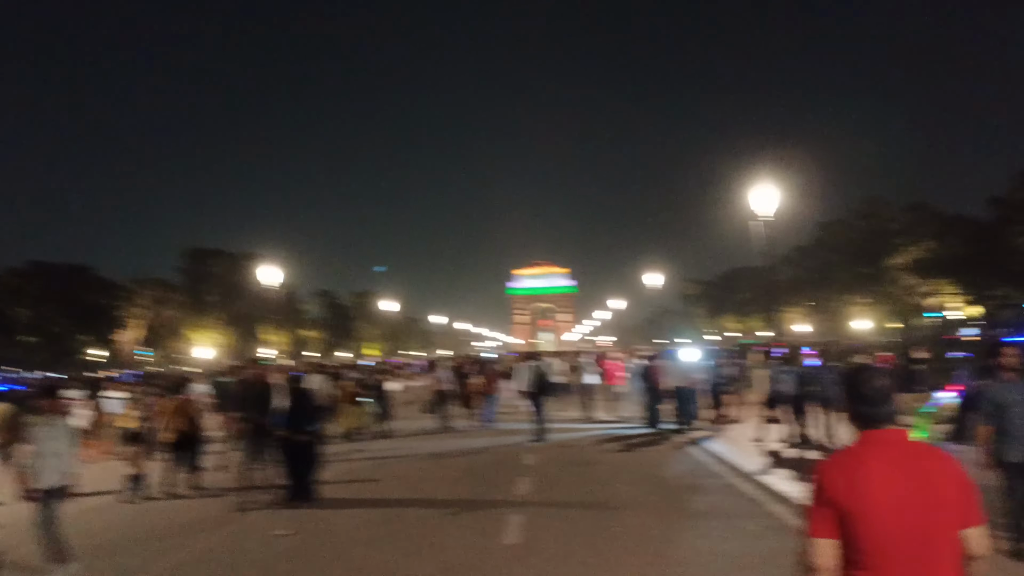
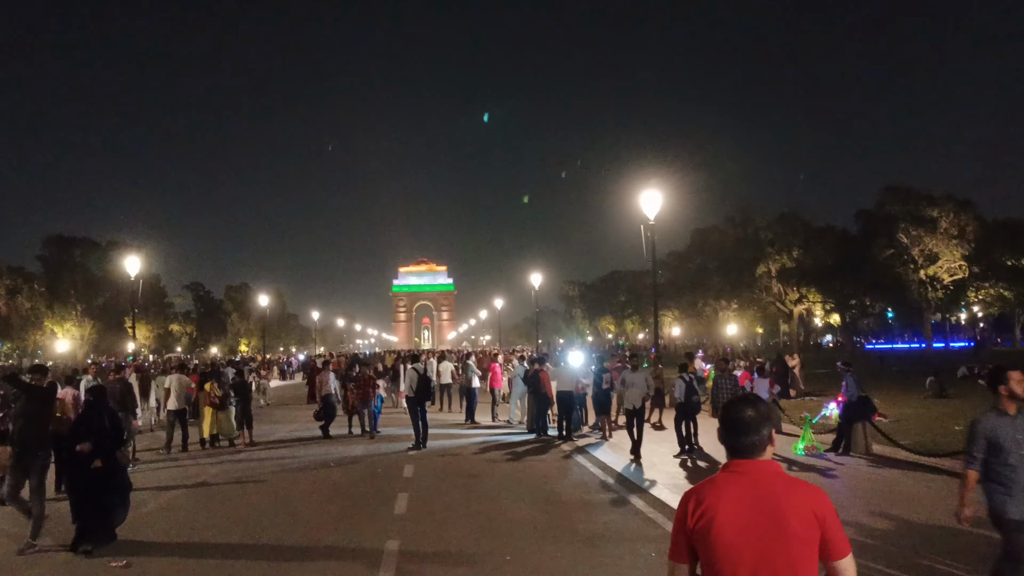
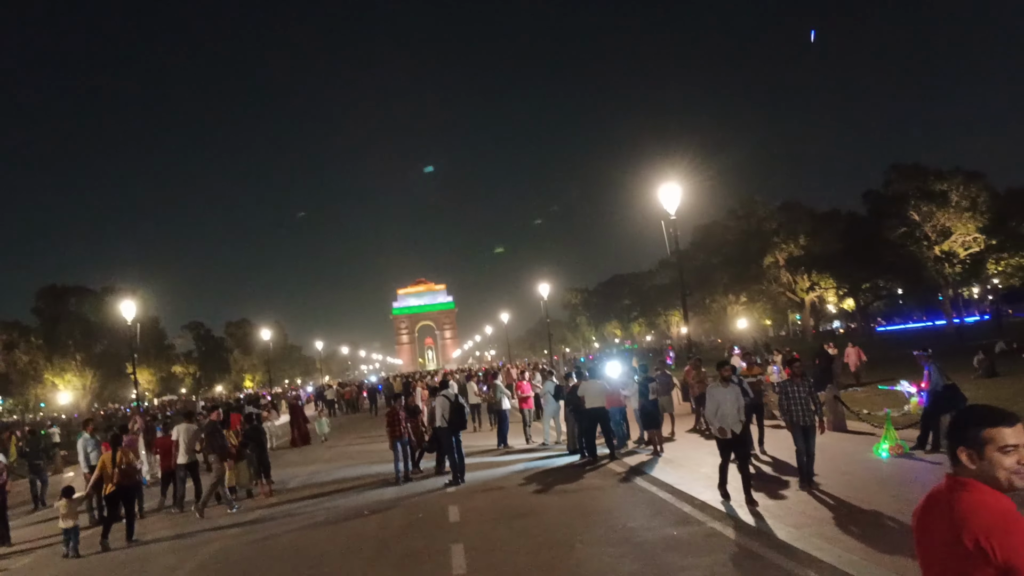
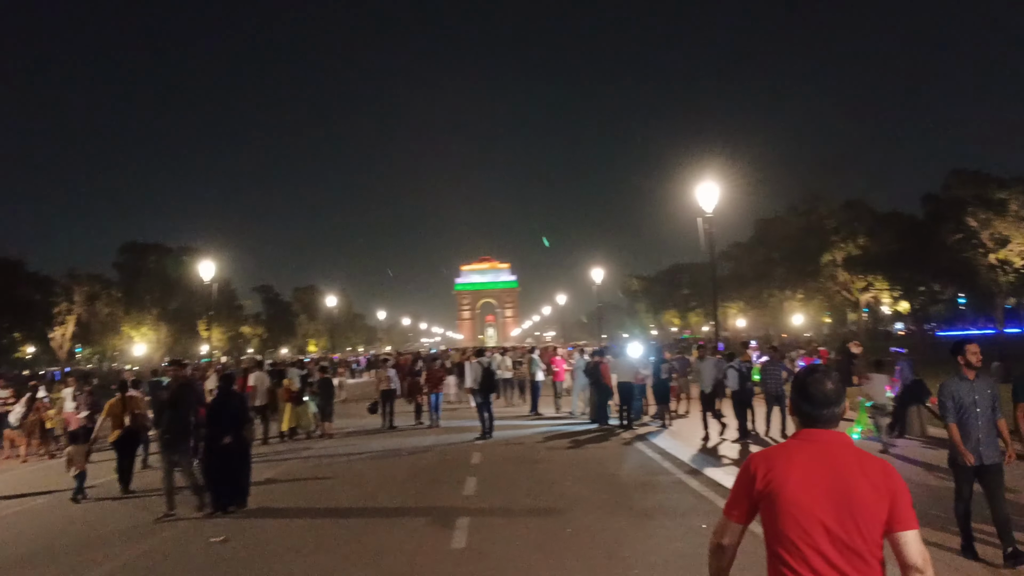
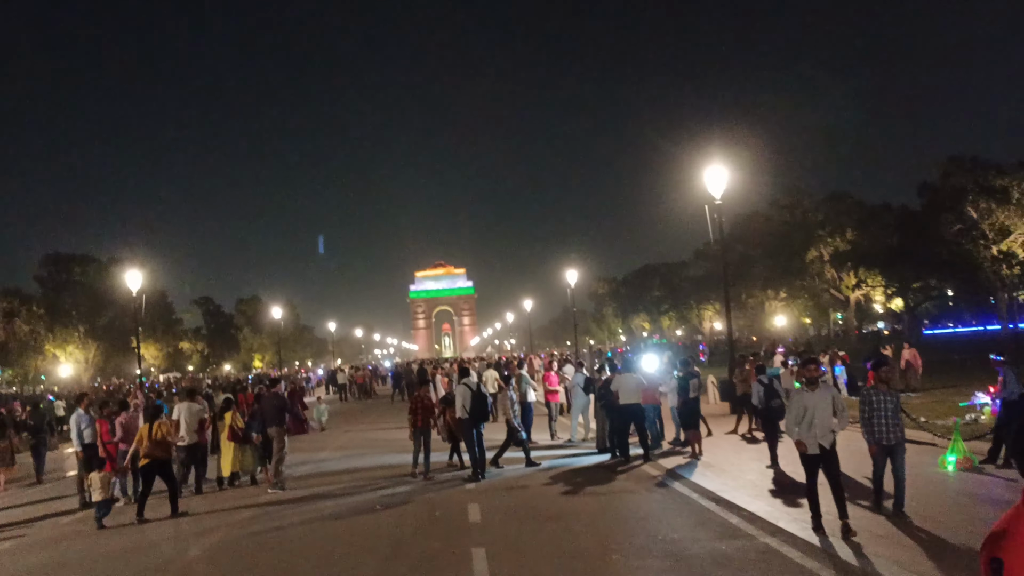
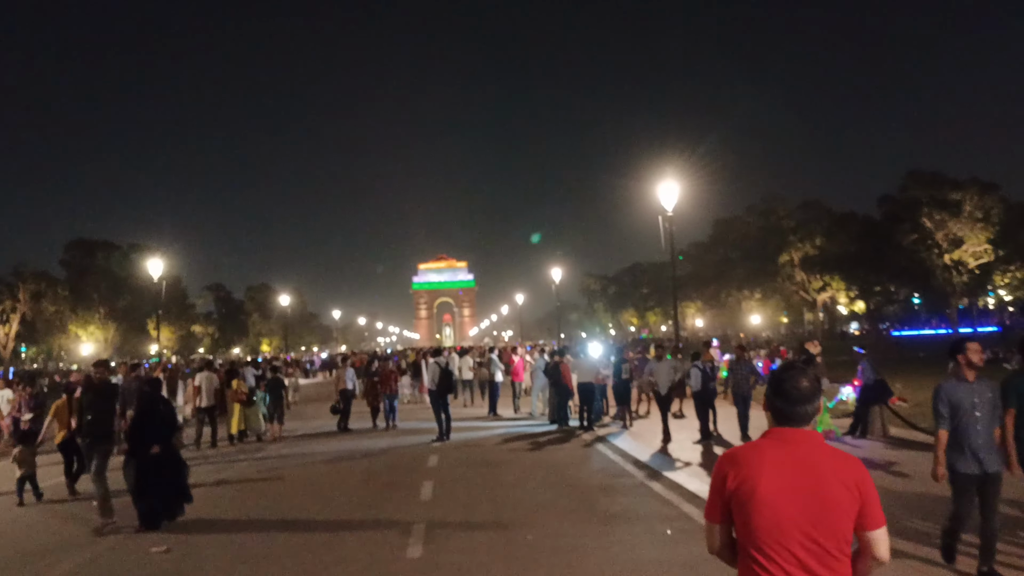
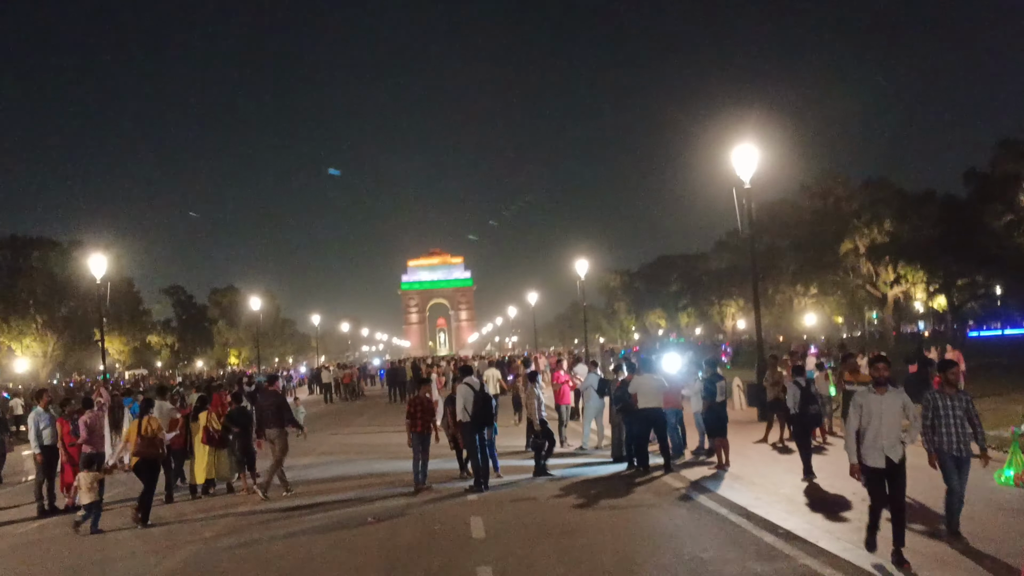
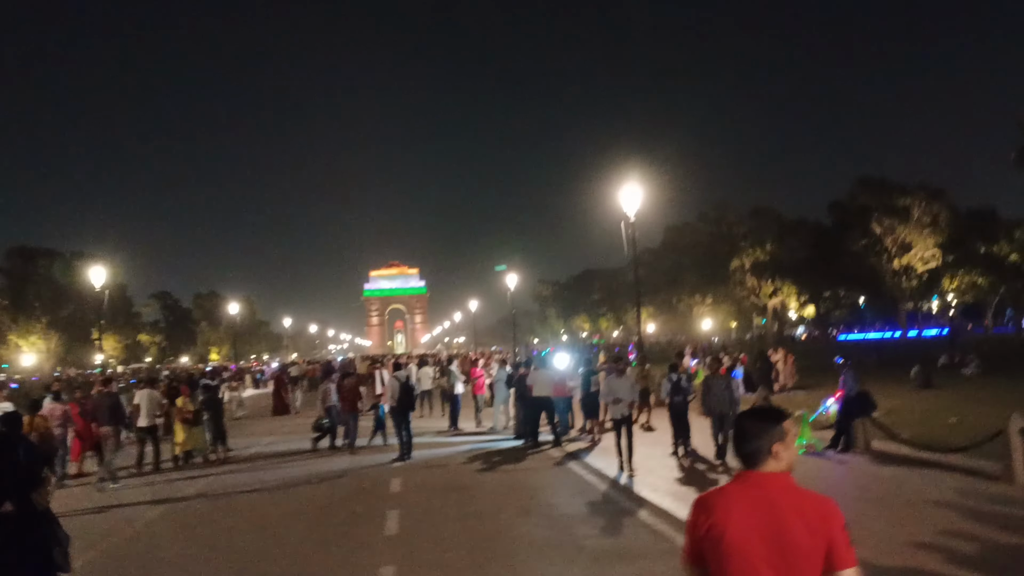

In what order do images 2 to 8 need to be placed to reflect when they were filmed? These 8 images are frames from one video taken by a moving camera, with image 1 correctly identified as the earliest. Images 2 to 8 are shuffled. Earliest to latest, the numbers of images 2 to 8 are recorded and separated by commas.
4, 6, 2, 8, 3, 5, 7
